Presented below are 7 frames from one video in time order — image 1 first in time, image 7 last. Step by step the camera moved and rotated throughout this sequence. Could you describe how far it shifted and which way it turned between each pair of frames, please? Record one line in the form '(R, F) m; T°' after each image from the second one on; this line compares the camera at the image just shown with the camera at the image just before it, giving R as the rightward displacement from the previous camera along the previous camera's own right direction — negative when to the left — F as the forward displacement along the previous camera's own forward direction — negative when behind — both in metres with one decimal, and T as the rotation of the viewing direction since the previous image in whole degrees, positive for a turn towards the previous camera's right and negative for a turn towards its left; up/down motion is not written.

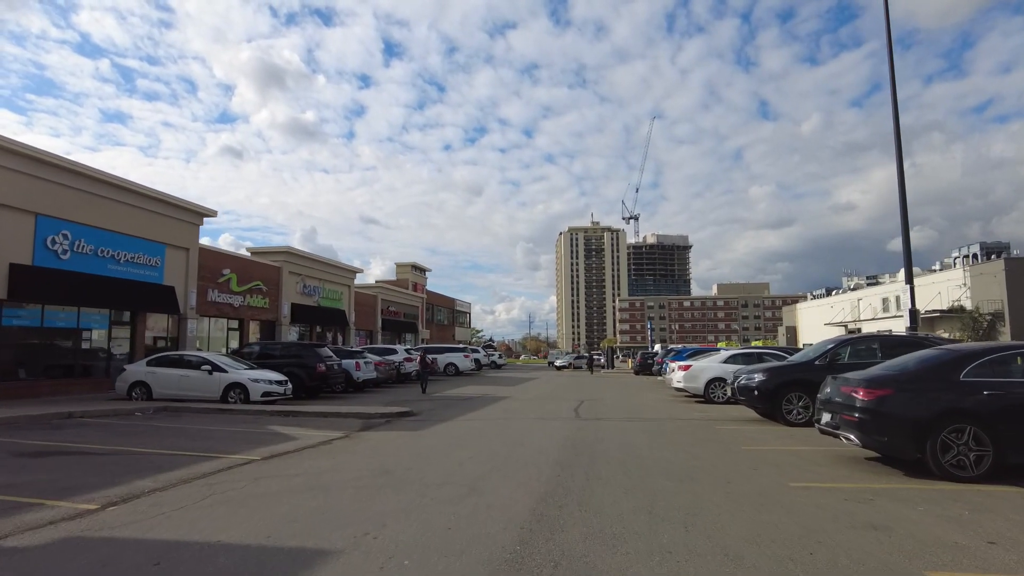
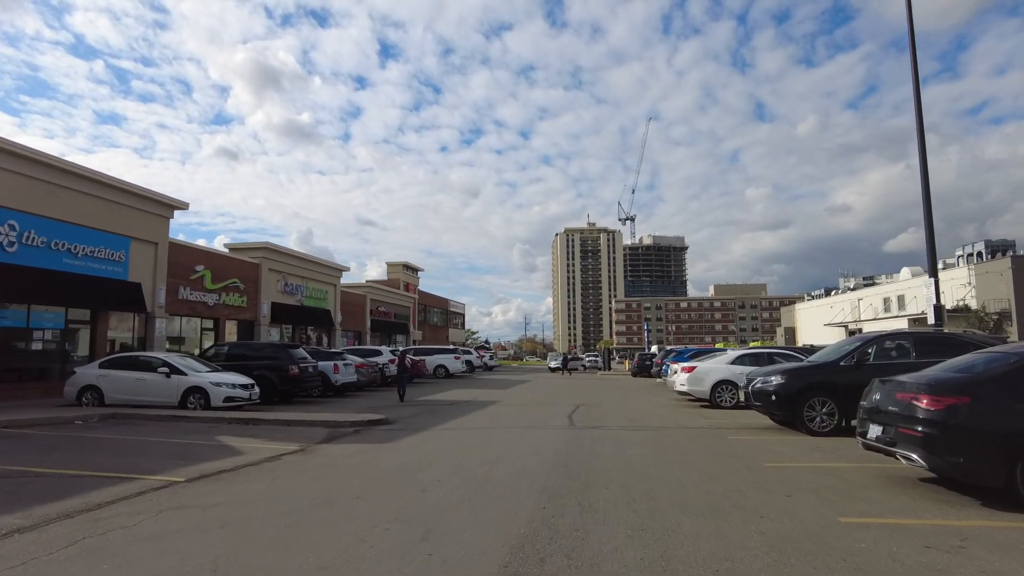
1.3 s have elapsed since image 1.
(+0.2, +1.6) m; 0°
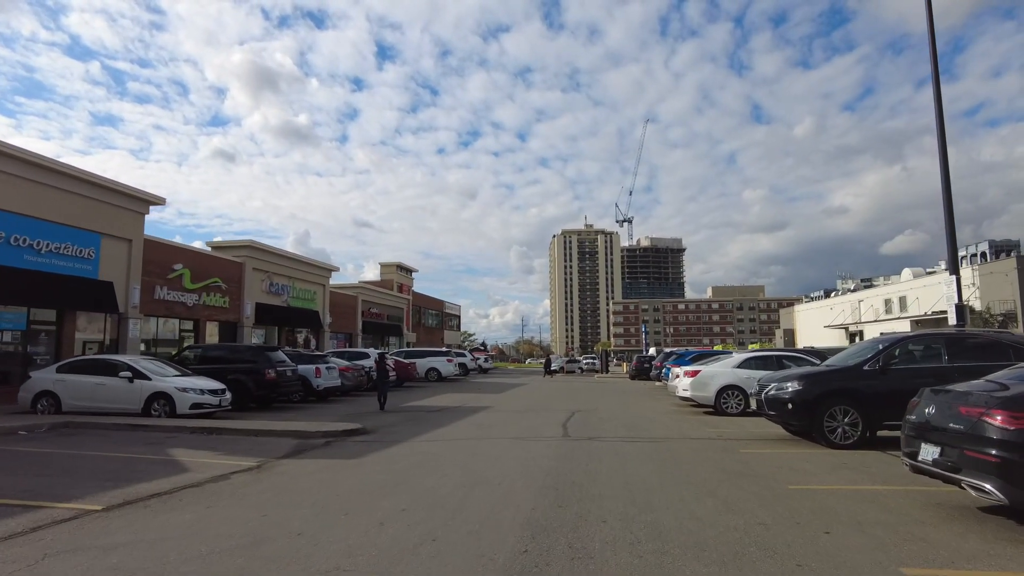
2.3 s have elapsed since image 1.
(+0.2, +1.2) m; 0°
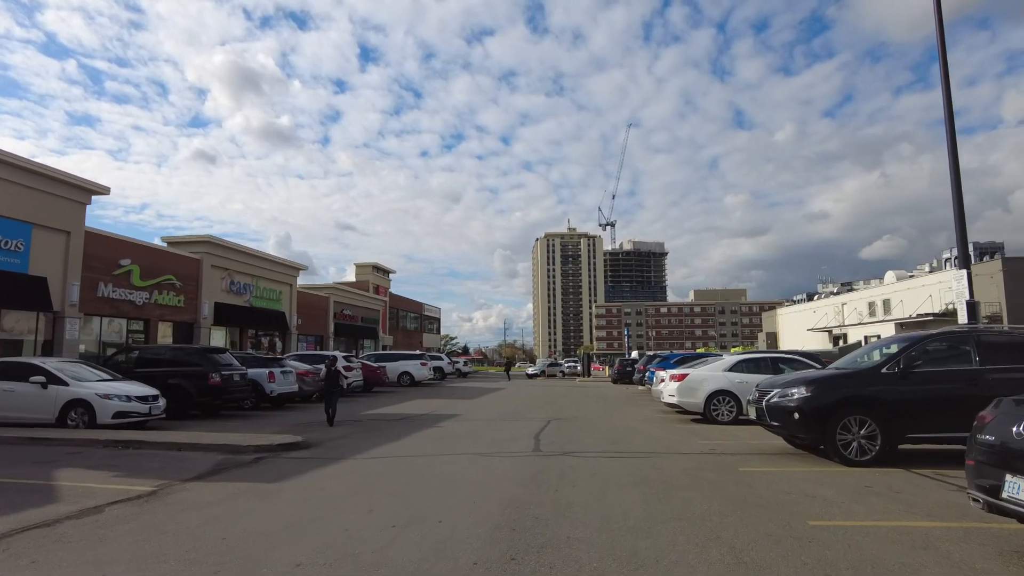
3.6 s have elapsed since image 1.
(+0.3, +1.6) m; +1°
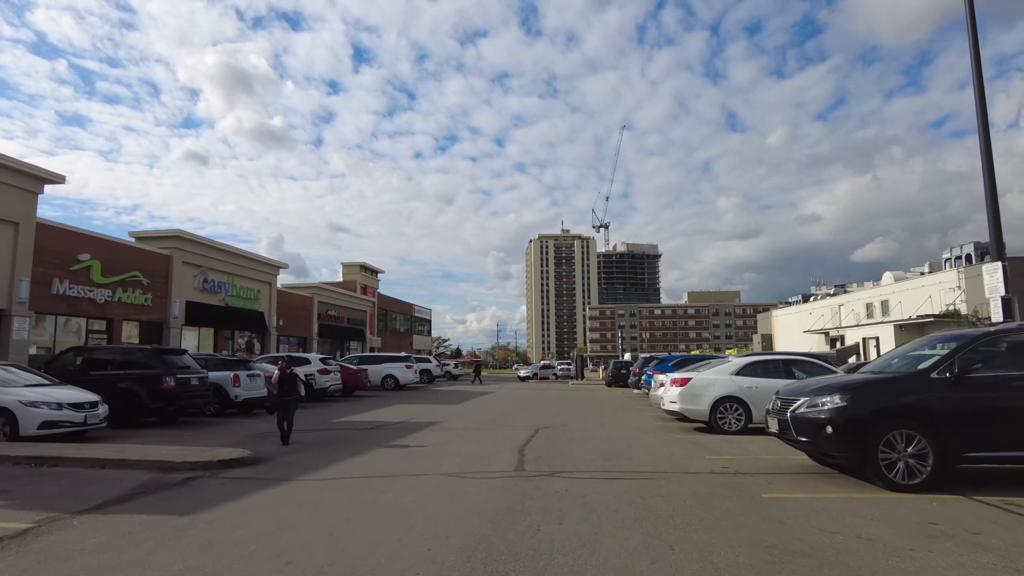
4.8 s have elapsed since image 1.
(+0.2, +1.5) m; +1°
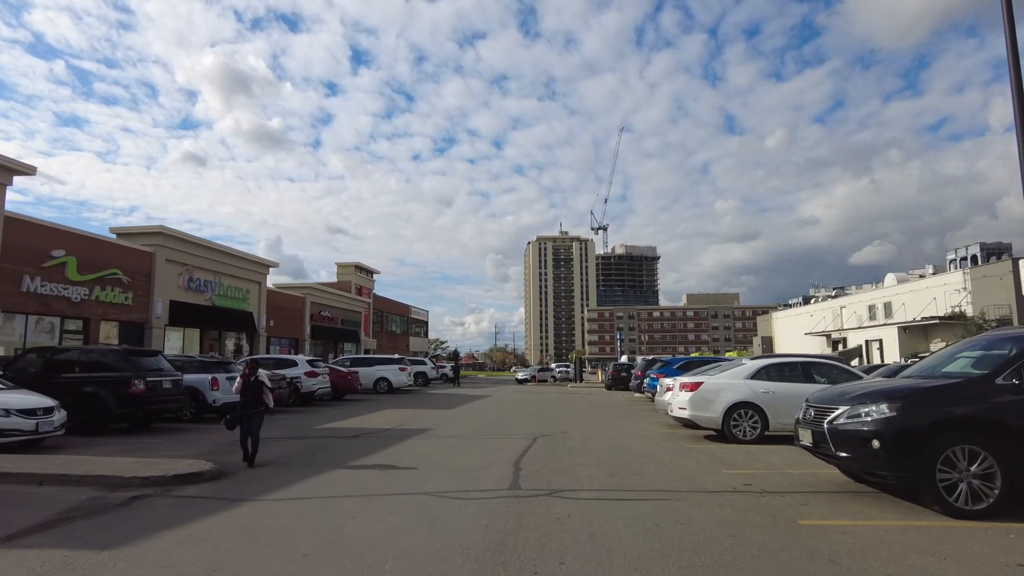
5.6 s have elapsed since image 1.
(0.0, +1.1) m; 0°
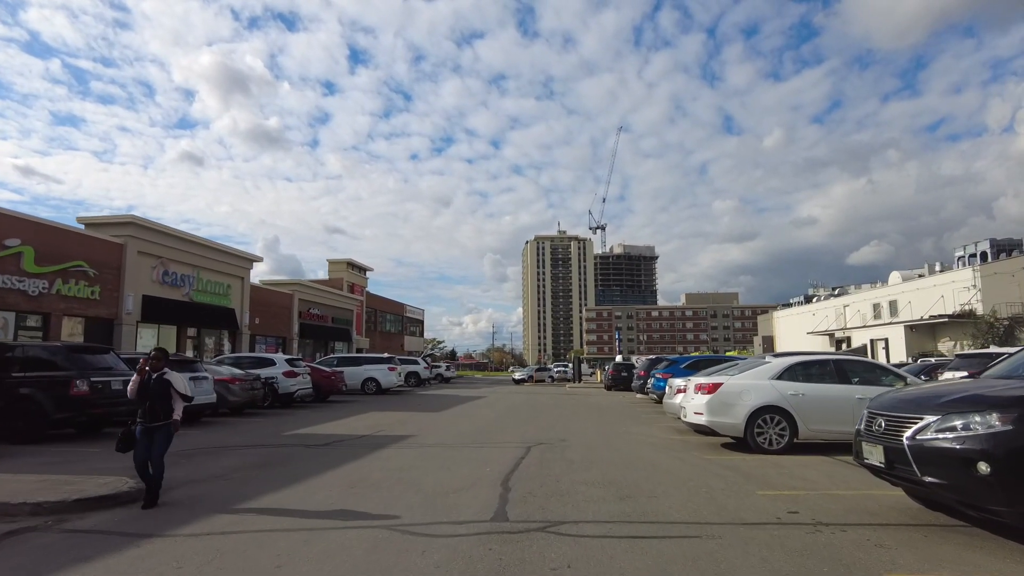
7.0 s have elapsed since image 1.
(+0.1, +1.6) m; 0°
